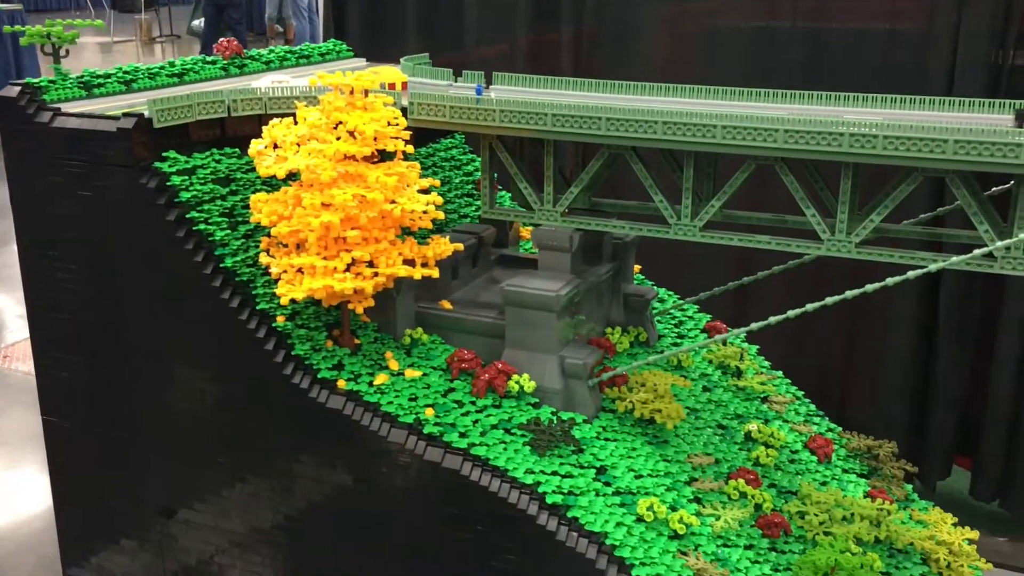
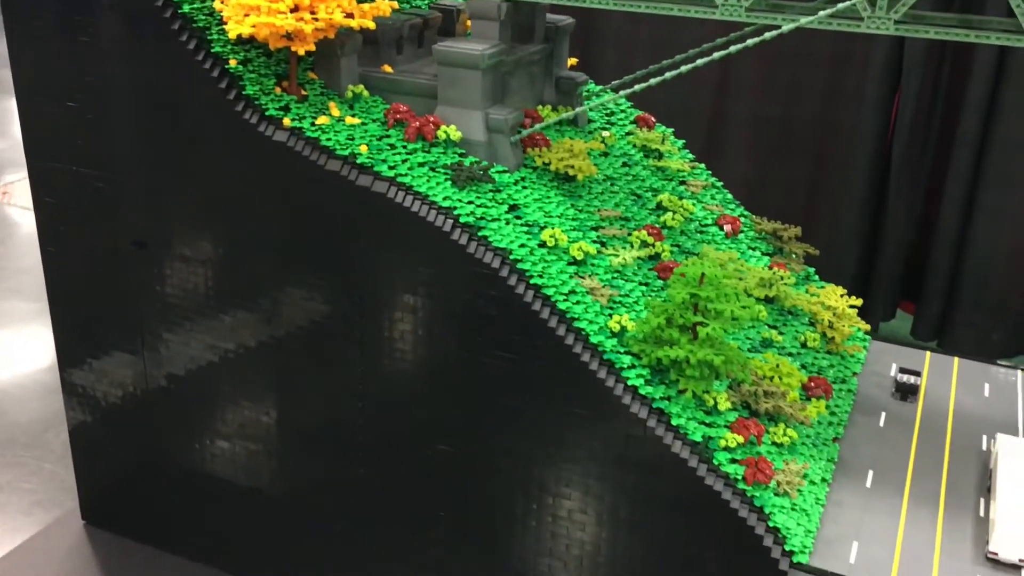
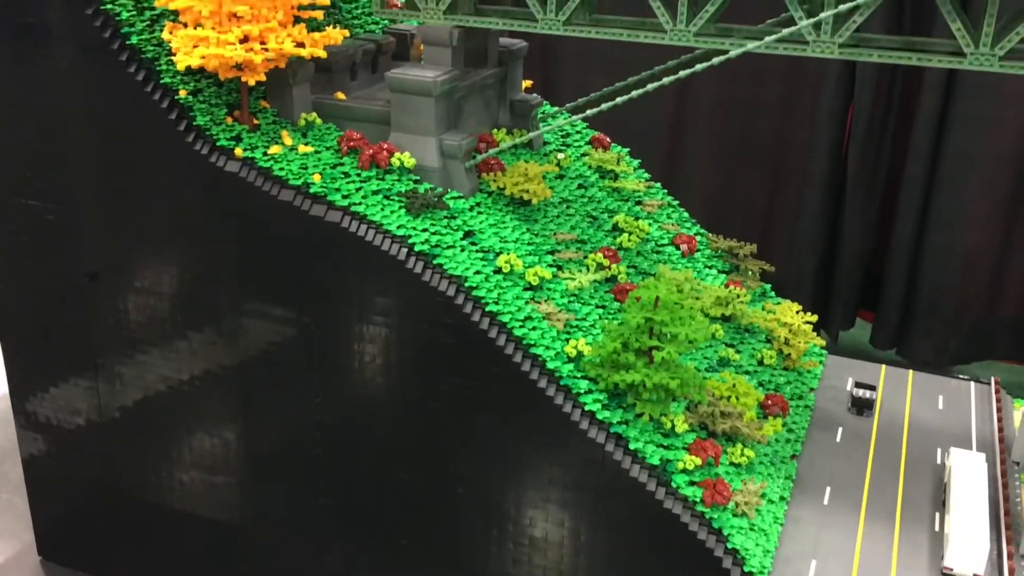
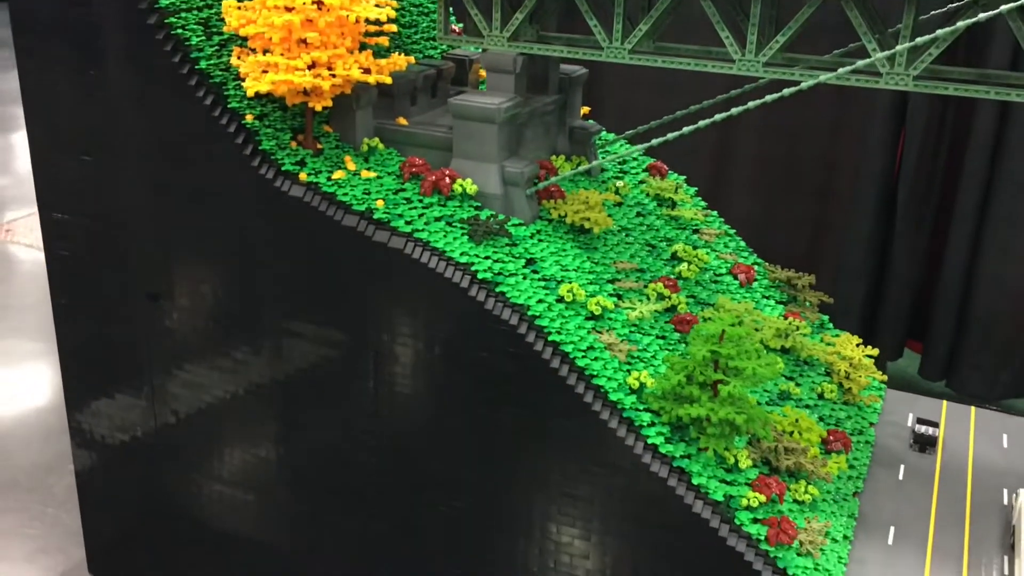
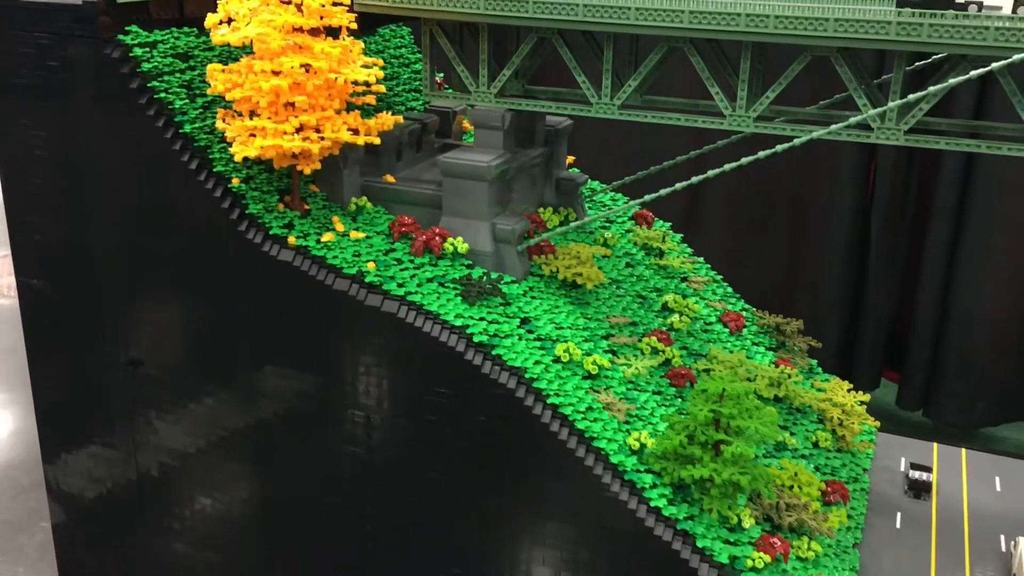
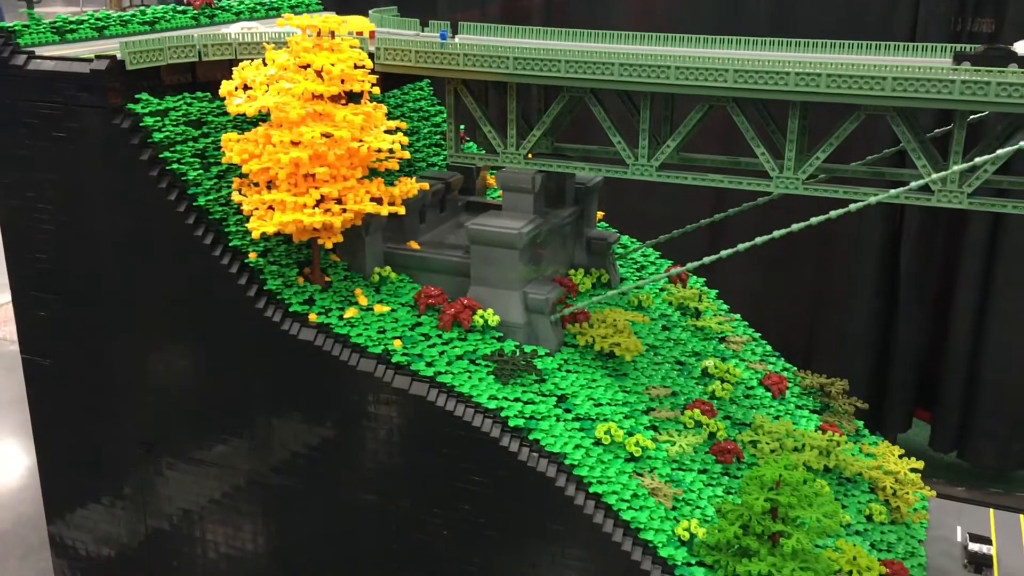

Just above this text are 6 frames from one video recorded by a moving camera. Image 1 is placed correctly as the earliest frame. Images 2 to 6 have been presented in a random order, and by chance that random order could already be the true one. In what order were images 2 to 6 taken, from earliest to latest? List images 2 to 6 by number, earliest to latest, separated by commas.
6, 5, 4, 2, 3
